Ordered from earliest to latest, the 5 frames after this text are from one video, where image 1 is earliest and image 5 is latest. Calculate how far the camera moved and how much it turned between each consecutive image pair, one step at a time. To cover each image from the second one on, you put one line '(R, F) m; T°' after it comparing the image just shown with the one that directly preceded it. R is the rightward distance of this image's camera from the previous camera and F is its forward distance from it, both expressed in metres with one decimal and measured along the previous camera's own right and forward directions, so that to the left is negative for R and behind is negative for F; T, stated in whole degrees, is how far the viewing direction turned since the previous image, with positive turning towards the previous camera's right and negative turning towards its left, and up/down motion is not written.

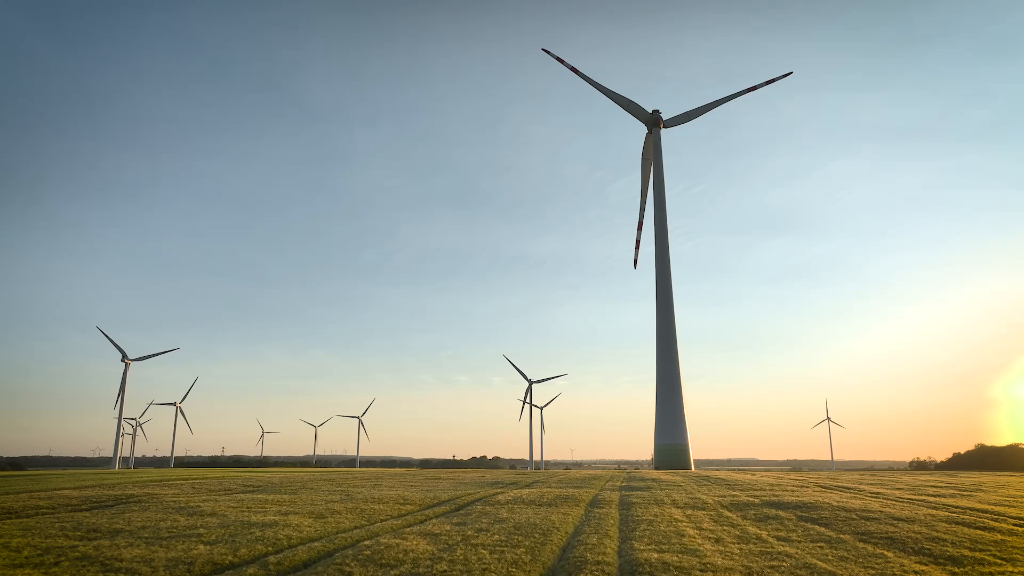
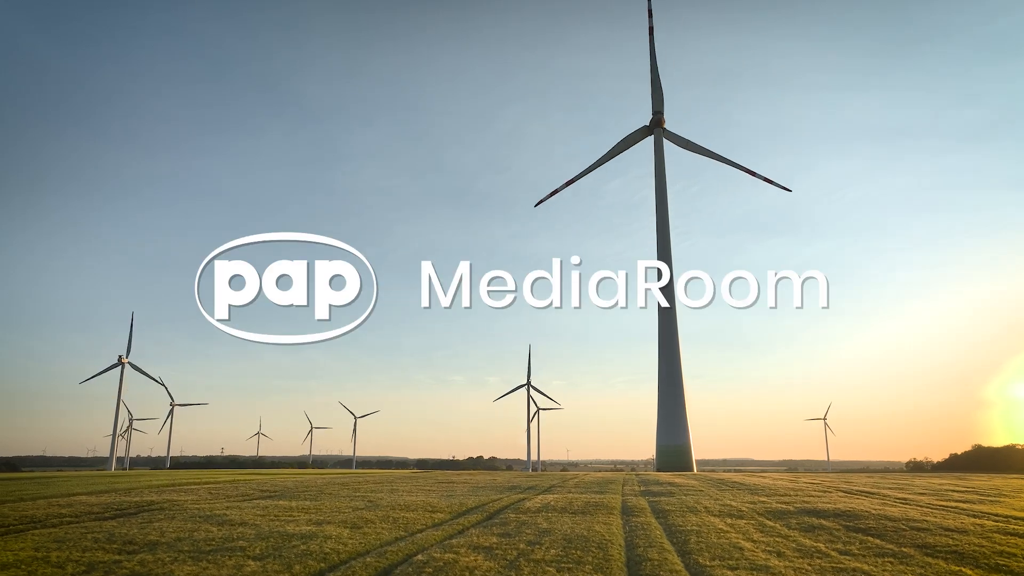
(-1.8, +0.6) m; 0°
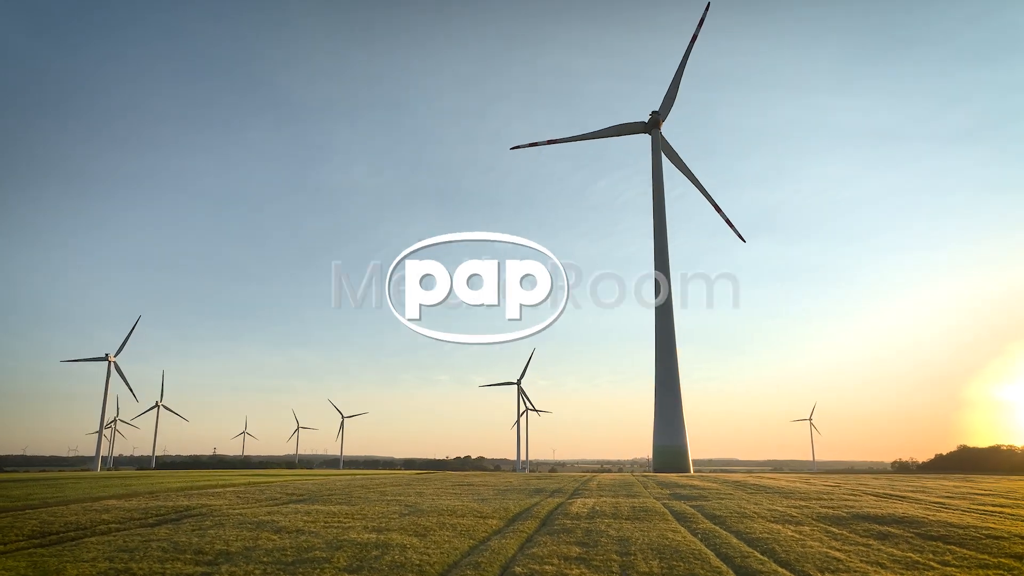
(-3.2, +0.6) m; 0°
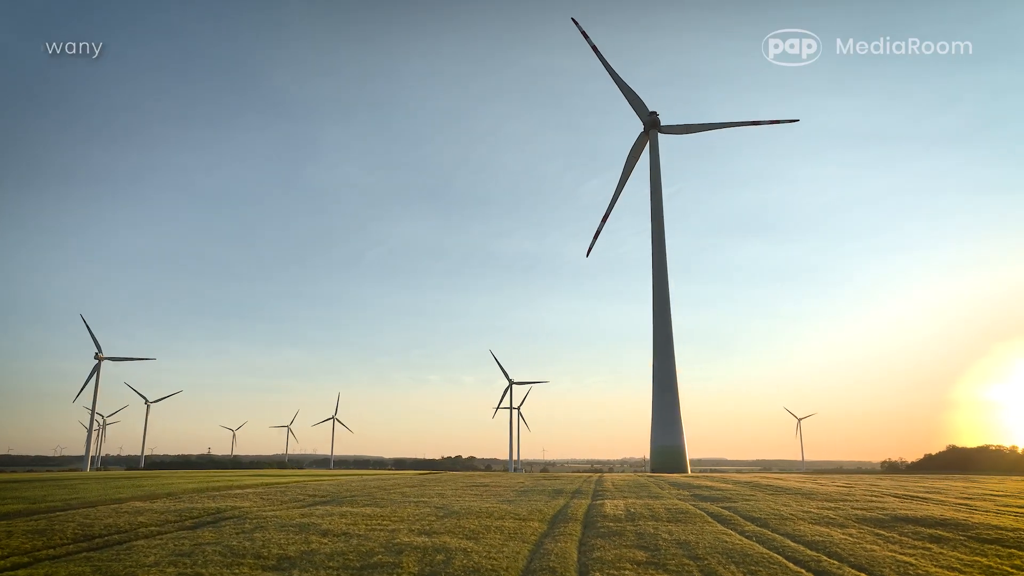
(-2.4, +0.2) m; 0°
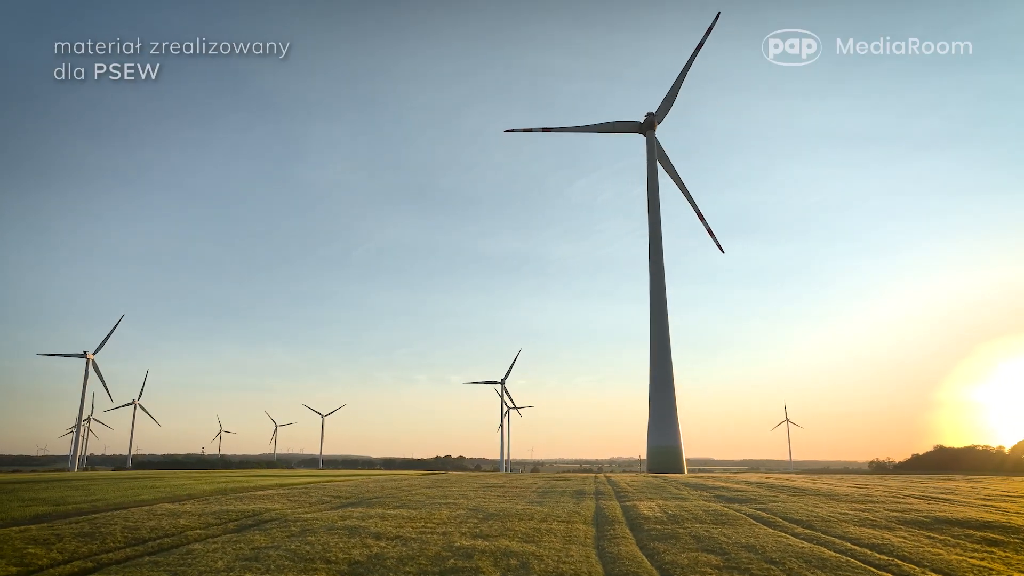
(-2.7, 0.0) m; 0°
